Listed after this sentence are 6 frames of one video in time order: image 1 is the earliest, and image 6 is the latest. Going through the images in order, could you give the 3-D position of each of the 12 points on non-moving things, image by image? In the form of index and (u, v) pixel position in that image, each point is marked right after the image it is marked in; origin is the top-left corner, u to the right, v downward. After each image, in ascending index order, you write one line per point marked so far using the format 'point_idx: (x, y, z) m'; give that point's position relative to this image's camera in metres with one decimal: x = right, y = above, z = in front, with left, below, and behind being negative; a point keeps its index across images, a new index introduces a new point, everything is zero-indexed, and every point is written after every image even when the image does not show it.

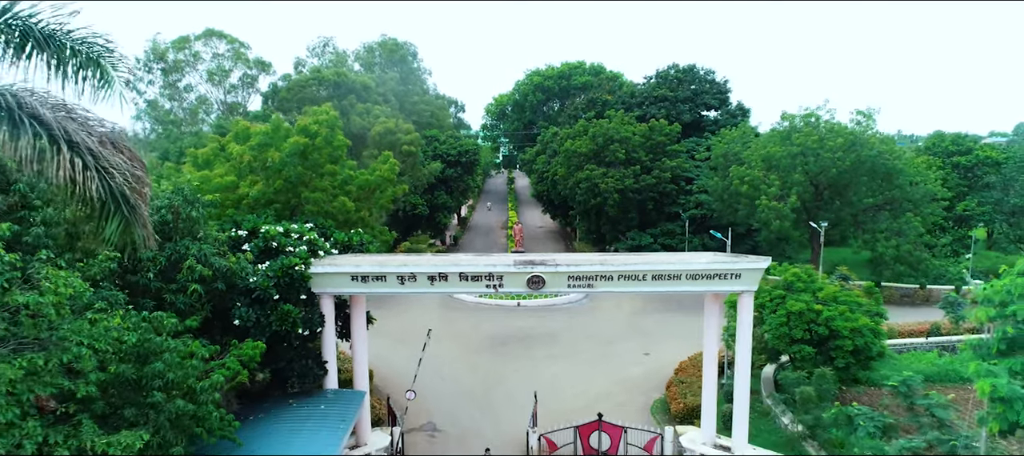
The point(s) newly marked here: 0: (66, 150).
0: (-2.9, +0.5, +4.7) m
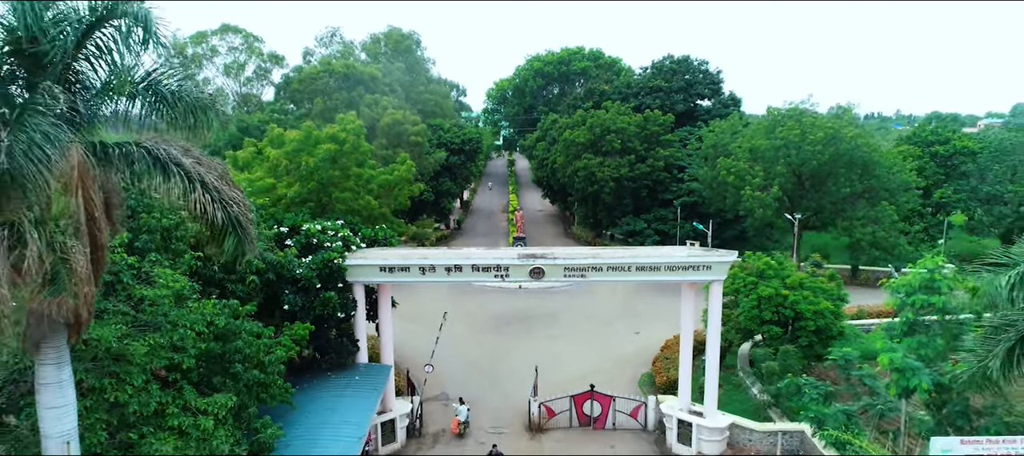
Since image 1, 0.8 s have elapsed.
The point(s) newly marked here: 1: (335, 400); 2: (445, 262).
0: (-2.8, +0.4, +6.5) m
1: (-2.7, -2.6, +10.8) m
2: (-1.2, -0.6, +12.1) m
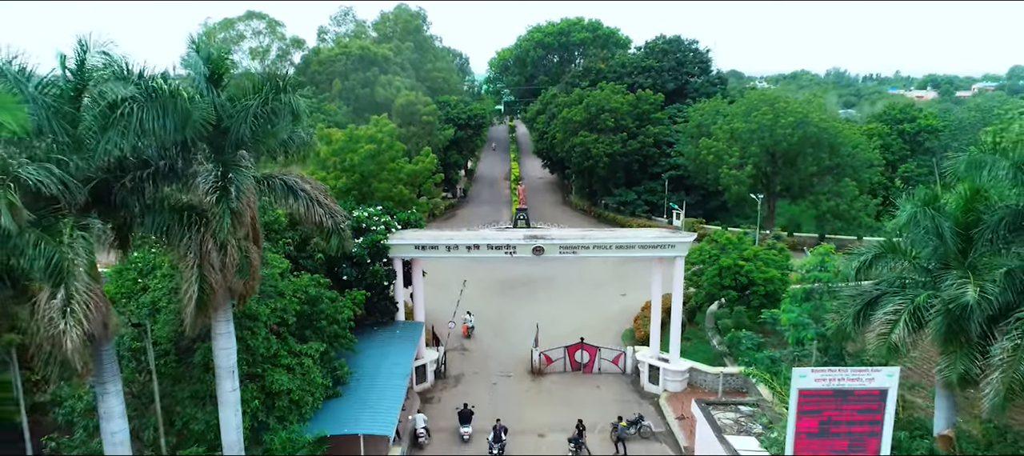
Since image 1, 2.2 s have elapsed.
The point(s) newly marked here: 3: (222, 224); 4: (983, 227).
0: (-2.6, +0.3, +9.8) m
1: (-2.6, -2.4, +14.3) m
2: (-1.0, -0.3, +15.4) m
3: (-3.3, 0.0, +8.3) m
4: (+6.2, 0.0, +9.3) m
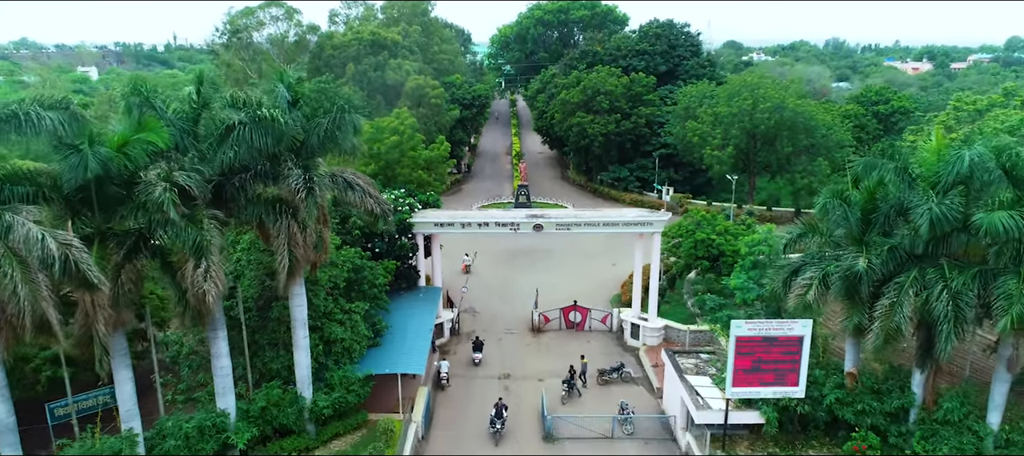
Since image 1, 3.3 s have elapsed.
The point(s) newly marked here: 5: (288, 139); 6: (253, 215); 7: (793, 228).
0: (-2.5, +0.6, +12.7) m
1: (-2.4, -2.0, +17.4) m
2: (-0.9, +0.2, +18.4) m
3: (-3.2, +0.2, +11.3) m
4: (+6.3, +0.3, +12.3) m
5: (-3.5, +1.4, +11.4) m
6: (-4.1, +0.2, +11.5) m
7: (+5.4, 0.0, +13.7) m
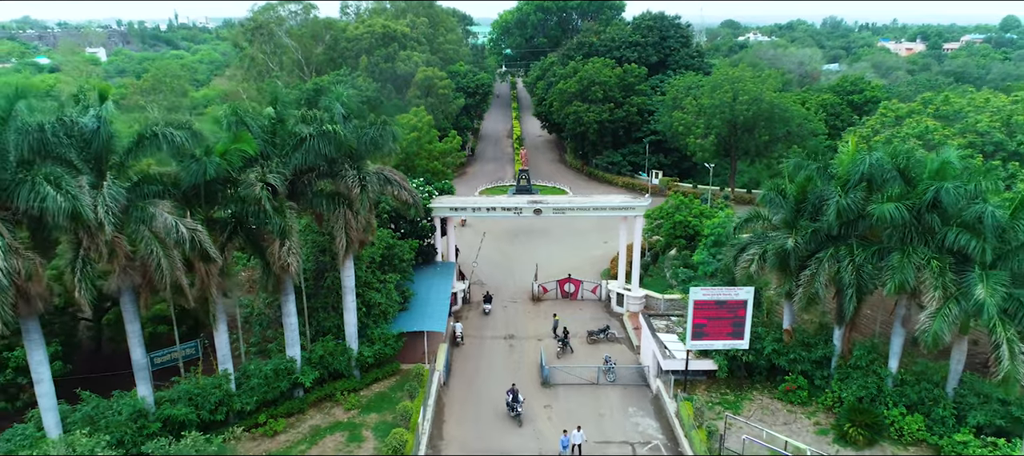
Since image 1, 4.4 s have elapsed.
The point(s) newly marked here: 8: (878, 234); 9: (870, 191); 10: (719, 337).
0: (-2.4, +0.9, +16.0) m
1: (-2.3, -1.5, +20.7) m
2: (-0.8, +0.7, +21.7) m
3: (-3.1, +0.5, +14.6) m
4: (+6.4, +0.5, +15.6) m
5: (-3.4, +1.7, +14.6) m
6: (-4.0, +0.5, +14.8) m
7: (+5.5, +0.3, +17.0) m
8: (+7.7, -0.1, +14.9) m
9: (+7.4, +0.8, +14.7) m
10: (+4.7, -2.5, +16.3) m
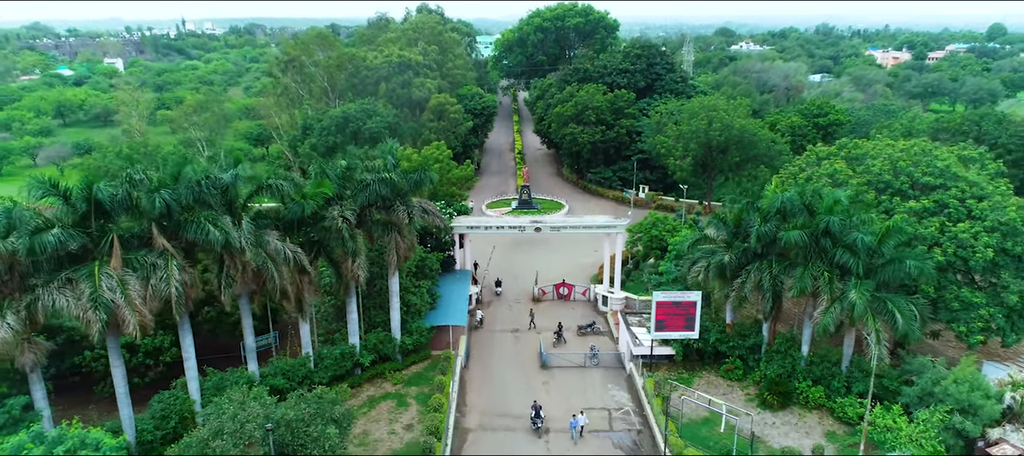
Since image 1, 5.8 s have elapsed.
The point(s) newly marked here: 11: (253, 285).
0: (-2.2, +0.3, +21.2) m
1: (-2.1, -2.1, +25.9) m
2: (-0.6, +0.1, +26.8) m
3: (-2.9, -0.1, +19.7) m
4: (+6.6, 0.0, +20.7) m
5: (-3.2, +1.1, +19.8) m
6: (-3.8, -0.1, +19.9) m
7: (+5.7, -0.2, +22.2) m
8: (+7.9, -0.7, +20.1) m
9: (+7.6, +0.2, +19.9) m
10: (+4.9, -3.0, +21.4) m
11: (-6.5, -1.4, +17.8) m
